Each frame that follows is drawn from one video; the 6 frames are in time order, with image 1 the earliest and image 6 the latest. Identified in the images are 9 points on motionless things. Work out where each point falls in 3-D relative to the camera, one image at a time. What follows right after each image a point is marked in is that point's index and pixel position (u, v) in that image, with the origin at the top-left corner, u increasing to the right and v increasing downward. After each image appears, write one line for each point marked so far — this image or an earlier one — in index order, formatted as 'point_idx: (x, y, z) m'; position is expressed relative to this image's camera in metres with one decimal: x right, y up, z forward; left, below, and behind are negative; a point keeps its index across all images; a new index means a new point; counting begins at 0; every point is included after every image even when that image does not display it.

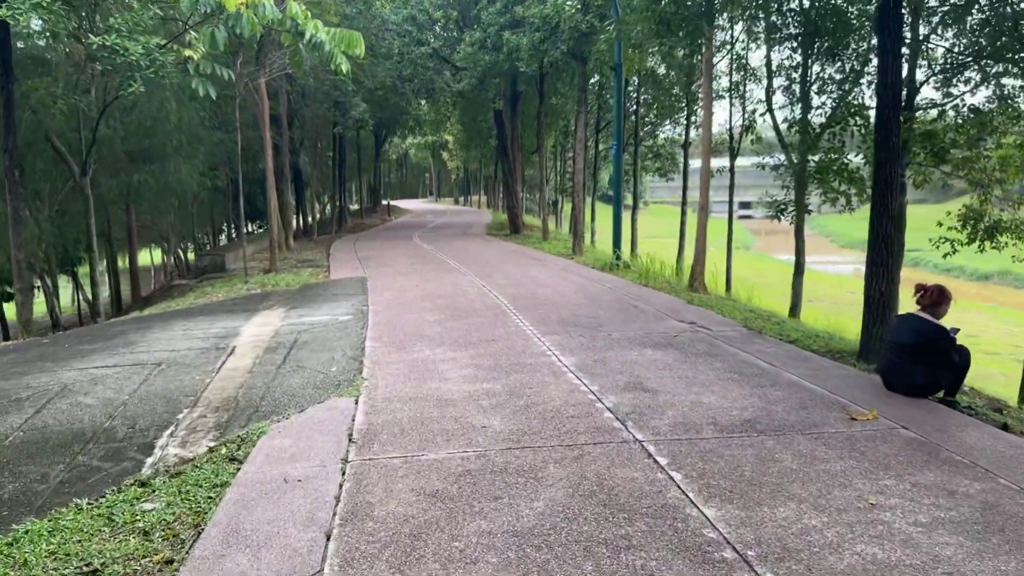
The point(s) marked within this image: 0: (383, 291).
0: (-1.9, 0.0, +11.6) m
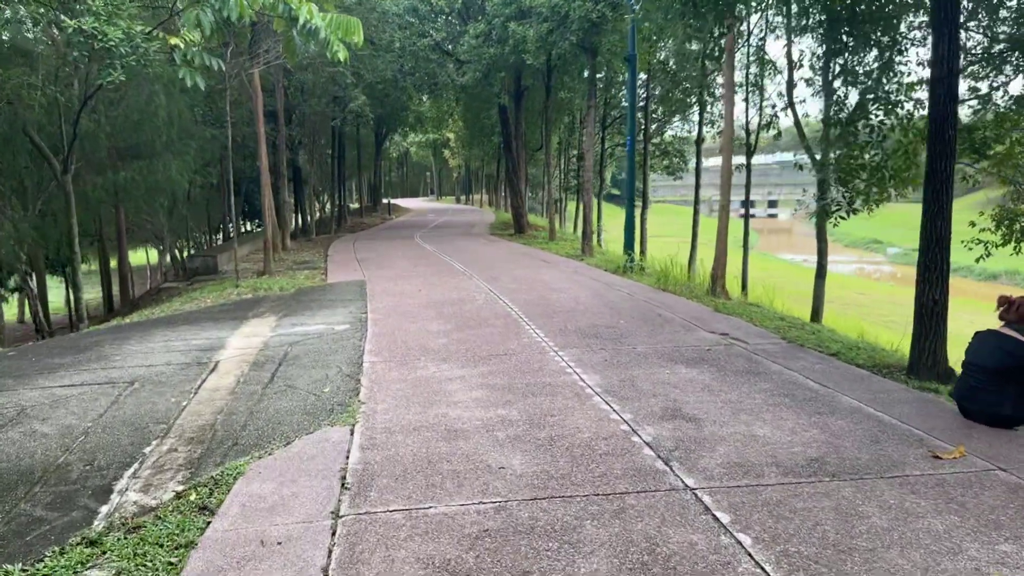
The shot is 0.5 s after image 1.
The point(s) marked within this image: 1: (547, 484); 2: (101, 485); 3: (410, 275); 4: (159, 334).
0: (-1.7, -0.1, +10.8) m
1: (+0.2, -1.0, +4.0) m
2: (-2.3, -1.1, +4.4) m
3: (-1.7, +0.2, +13.2) m
4: (-3.8, -0.5, +8.6) m
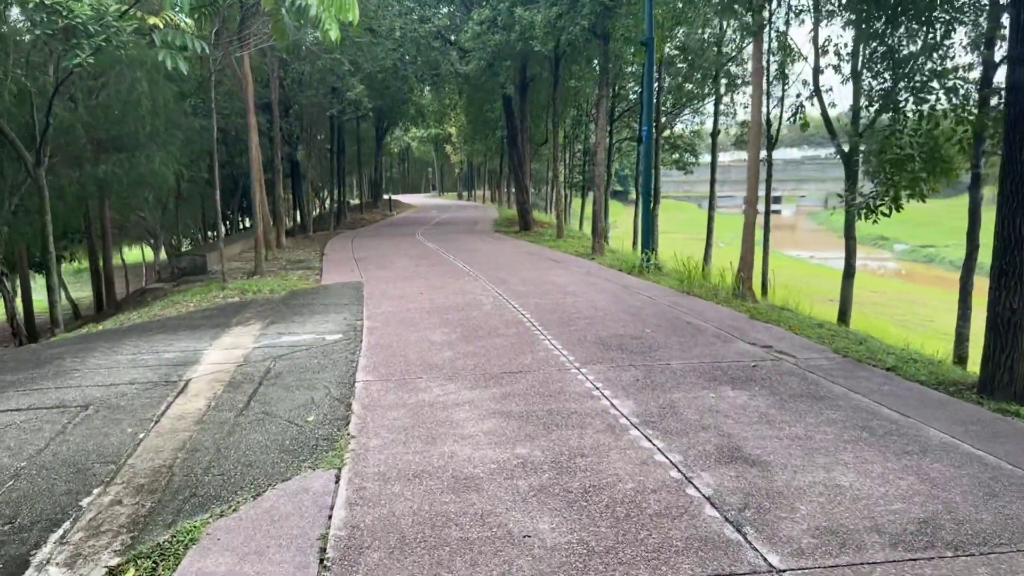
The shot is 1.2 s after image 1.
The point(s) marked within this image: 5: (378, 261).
0: (-1.6, -0.1, +9.9) m
1: (+0.3, -1.1, +3.0) m
2: (-2.2, -1.2, +3.4) m
3: (-1.6, +0.2, +12.2) m
4: (-3.7, -0.5, +7.6) m
5: (-2.4, +0.5, +14.3) m
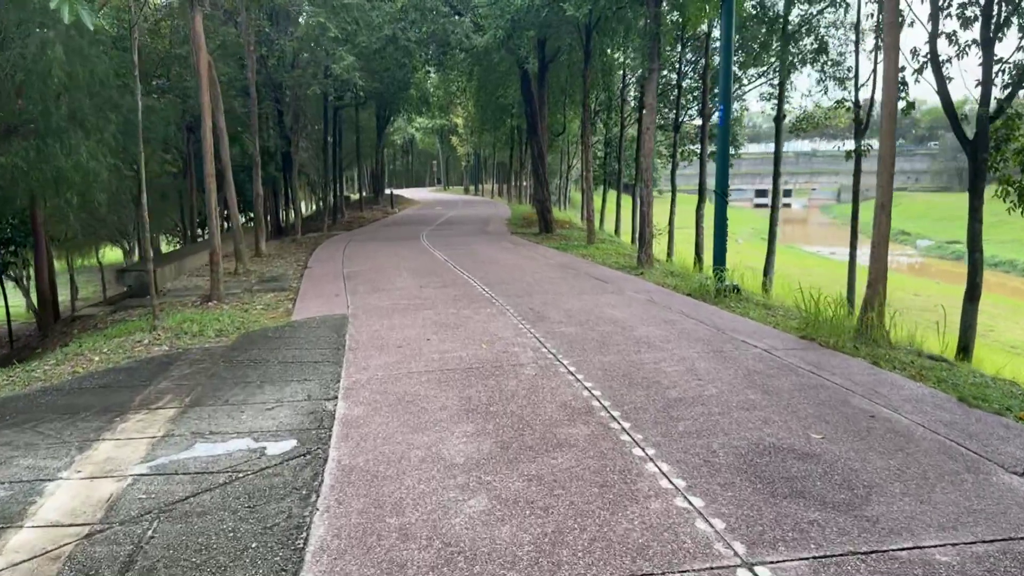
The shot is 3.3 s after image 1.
0: (-1.2, -0.5, +6.8) m
1: (+0.7, -1.5, -0.1) m
2: (-1.8, -1.6, +0.4) m
3: (-1.1, -0.2, +9.1) m
4: (-3.3, -1.0, +4.6) m
5: (-2.0, +0.1, +11.2) m
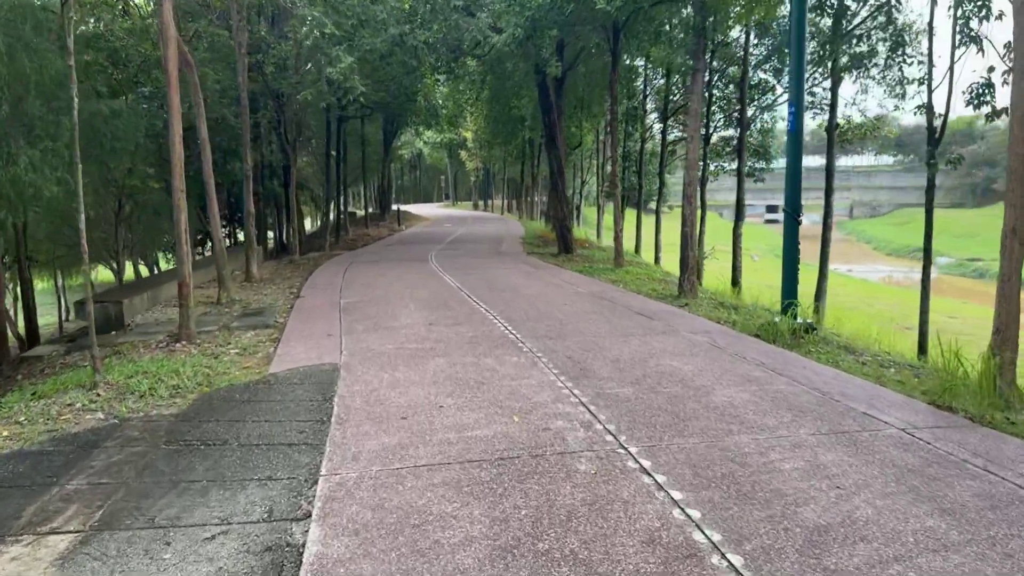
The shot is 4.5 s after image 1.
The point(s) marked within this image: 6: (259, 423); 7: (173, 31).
0: (-0.9, -0.9, +5.1) m
1: (+0.9, -1.7, -1.8) m
2: (-1.6, -1.8, -1.4) m
3: (-0.8, -0.6, +7.4) m
4: (-3.0, -1.3, +2.8) m
5: (-1.7, -0.3, +9.5) m
6: (-1.7, -0.9, +5.2) m
7: (-3.9, +2.8, +9.2) m
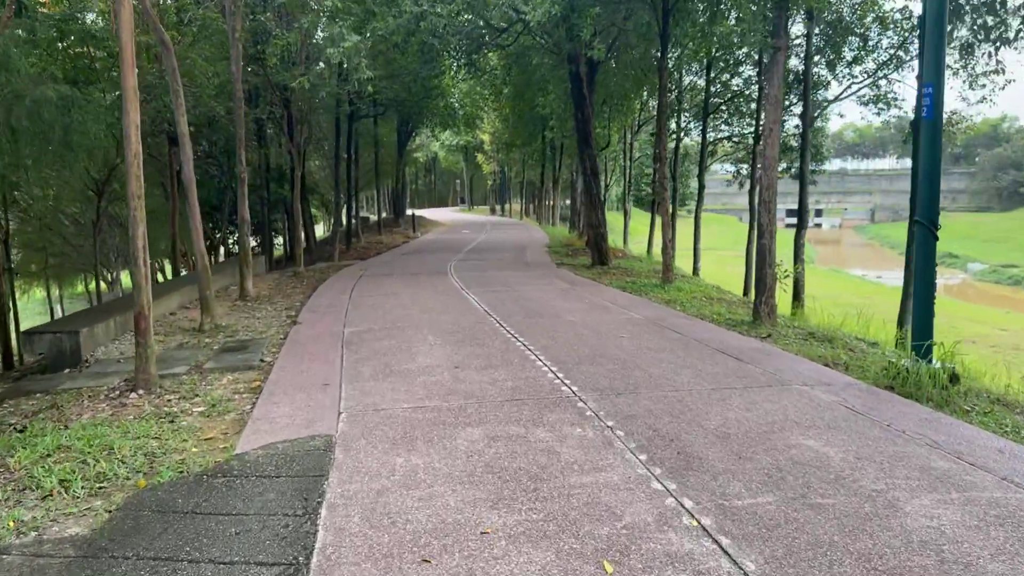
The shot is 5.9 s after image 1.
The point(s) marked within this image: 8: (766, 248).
0: (-0.6, -1.2, +3.2) m
1: (+1.1, -2.0, -3.8) m
2: (-1.3, -2.1, -3.3) m
3: (-0.4, -0.9, +5.5) m
4: (-2.7, -1.5, +1.0) m
5: (-1.2, -0.6, +7.5) m
6: (-1.3, -1.2, +3.3) m
7: (-3.4, +2.5, +7.3) m
8: (+3.1, +0.5, +9.5) m
